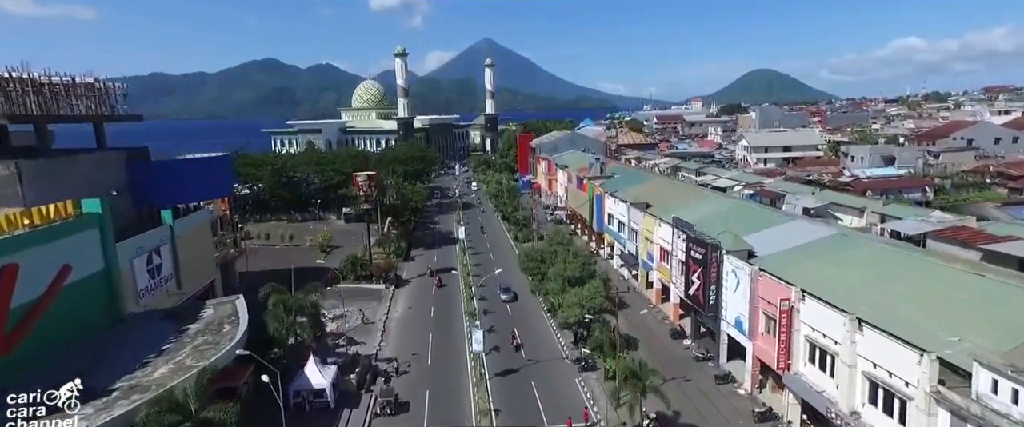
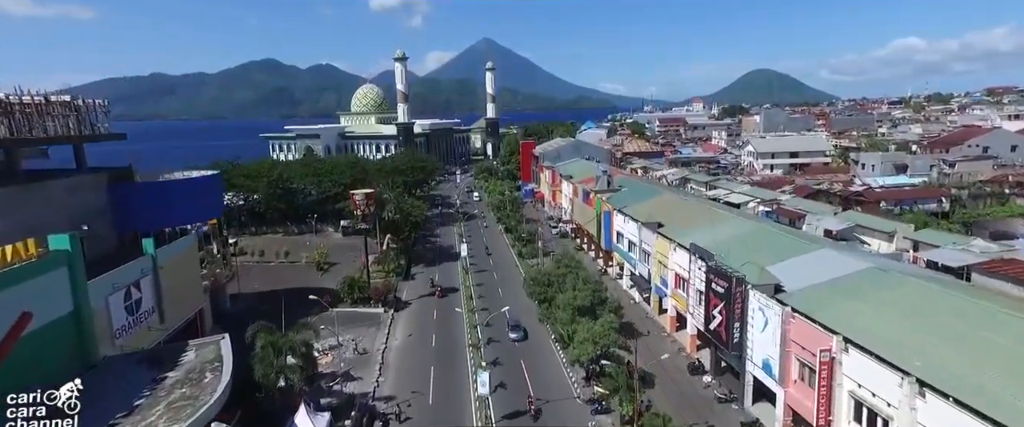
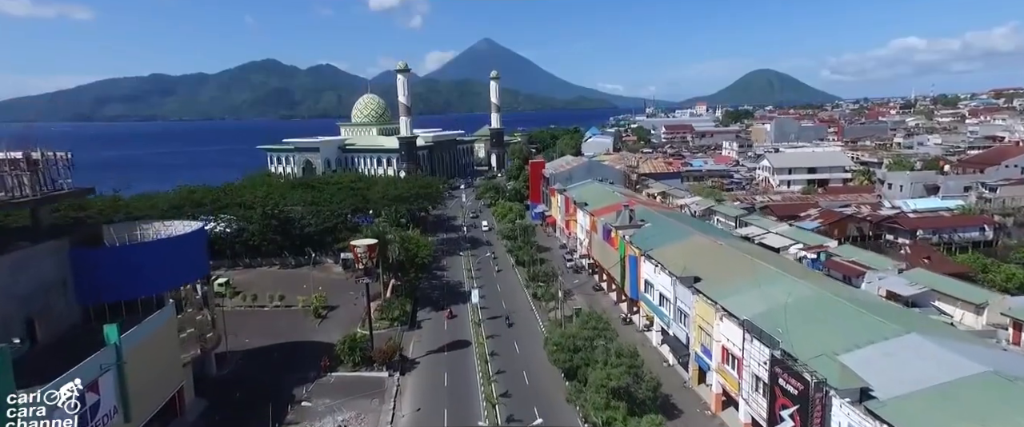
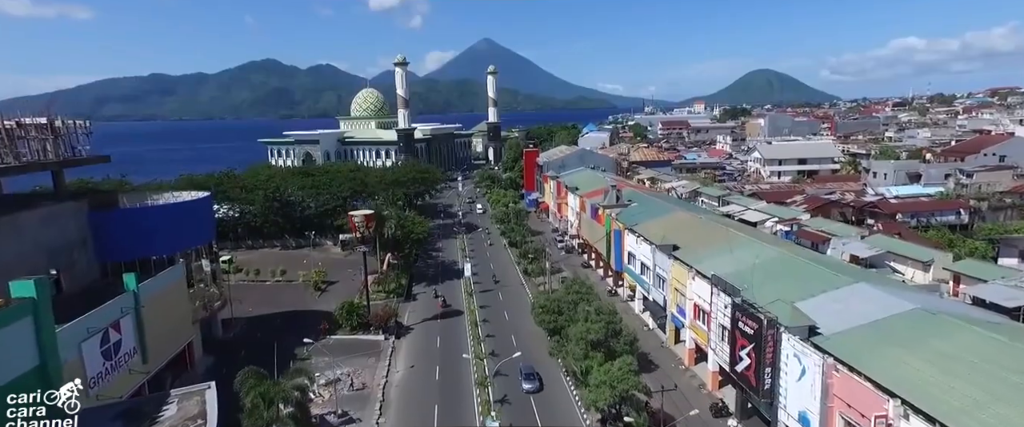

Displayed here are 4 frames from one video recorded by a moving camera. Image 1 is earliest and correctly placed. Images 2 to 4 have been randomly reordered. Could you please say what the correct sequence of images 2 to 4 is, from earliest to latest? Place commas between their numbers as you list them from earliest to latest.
2, 4, 3
